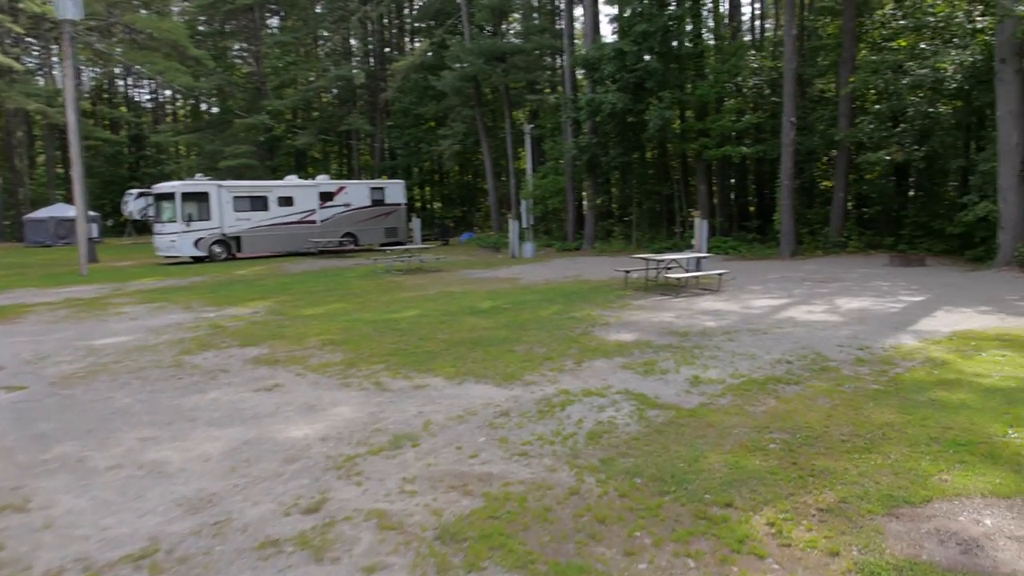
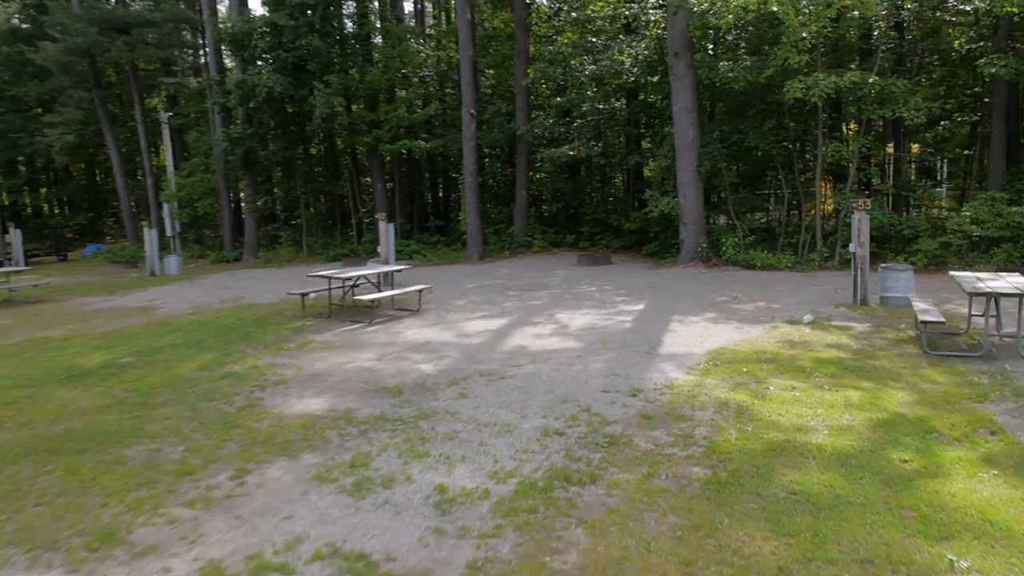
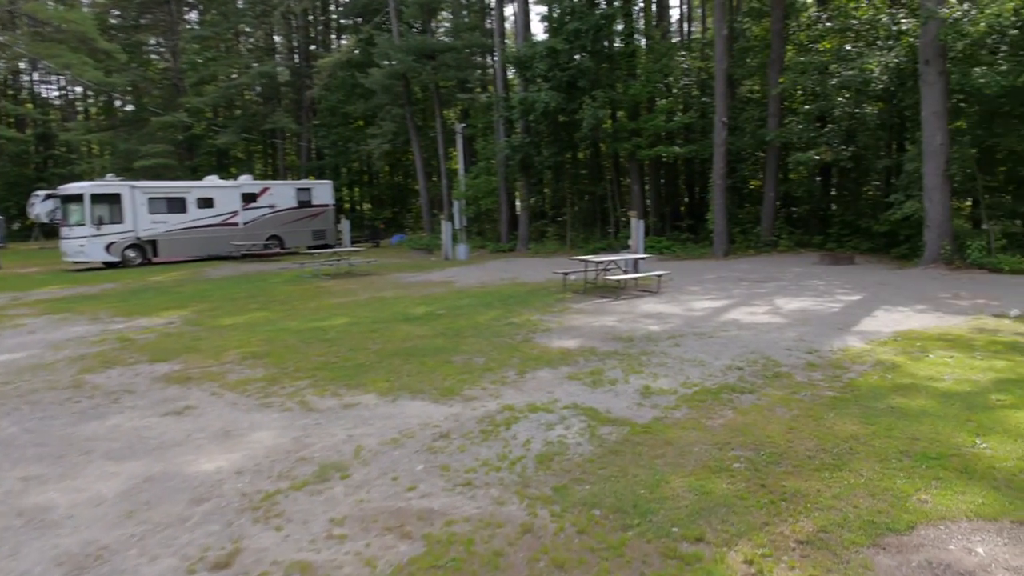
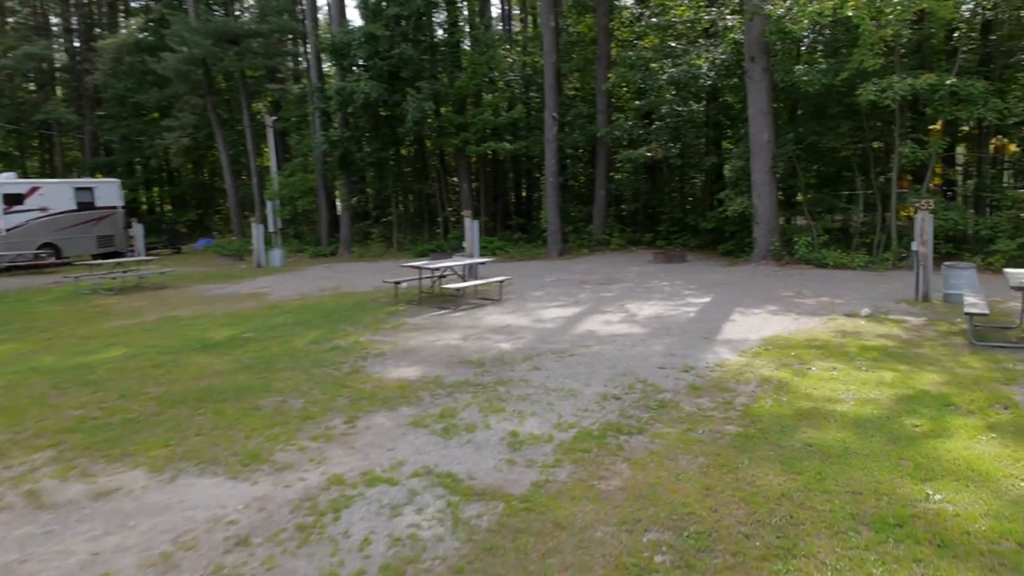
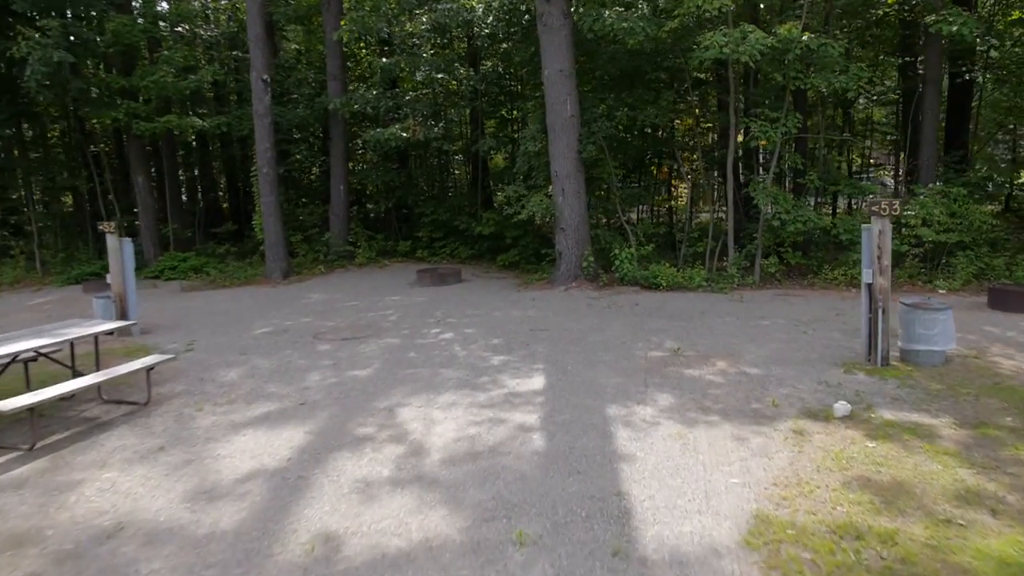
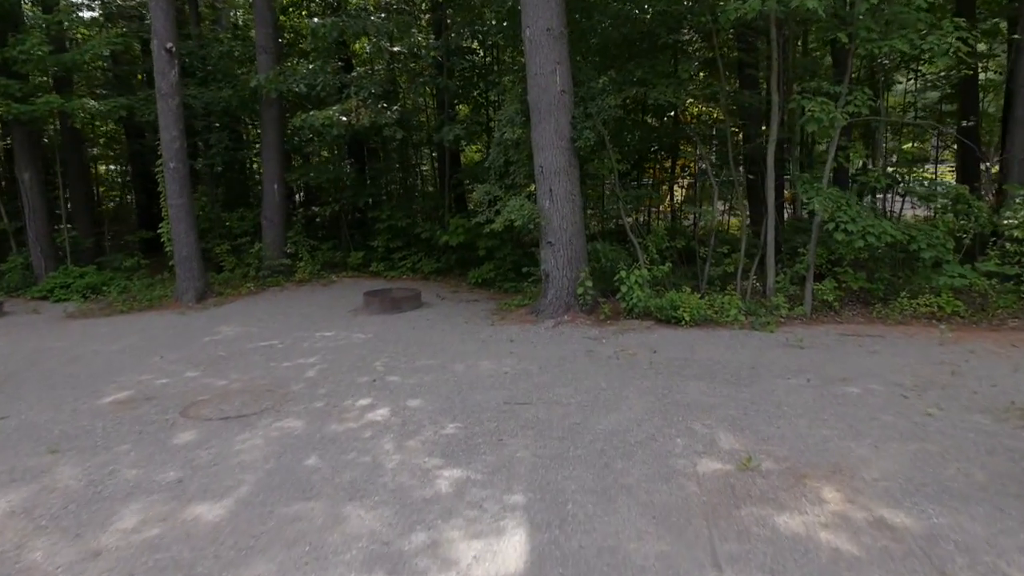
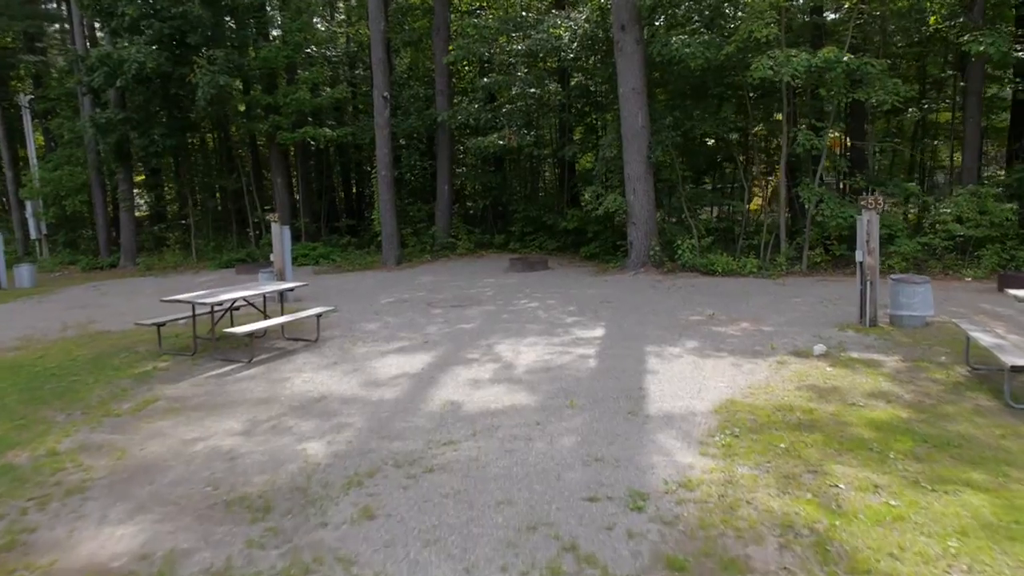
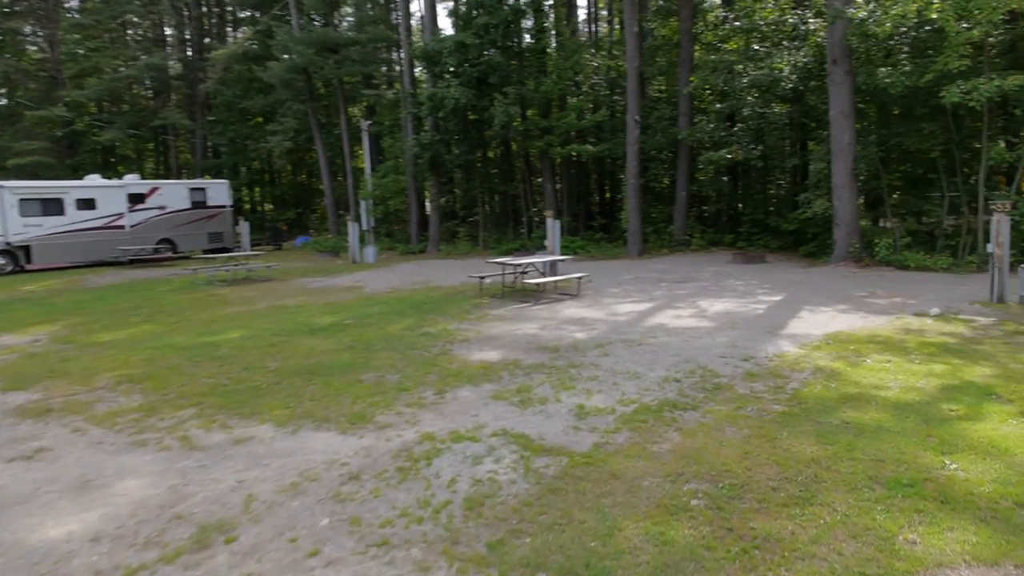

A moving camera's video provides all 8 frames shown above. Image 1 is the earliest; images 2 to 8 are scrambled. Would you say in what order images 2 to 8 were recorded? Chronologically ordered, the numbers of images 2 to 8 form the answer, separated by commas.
3, 8, 4, 2, 7, 5, 6
